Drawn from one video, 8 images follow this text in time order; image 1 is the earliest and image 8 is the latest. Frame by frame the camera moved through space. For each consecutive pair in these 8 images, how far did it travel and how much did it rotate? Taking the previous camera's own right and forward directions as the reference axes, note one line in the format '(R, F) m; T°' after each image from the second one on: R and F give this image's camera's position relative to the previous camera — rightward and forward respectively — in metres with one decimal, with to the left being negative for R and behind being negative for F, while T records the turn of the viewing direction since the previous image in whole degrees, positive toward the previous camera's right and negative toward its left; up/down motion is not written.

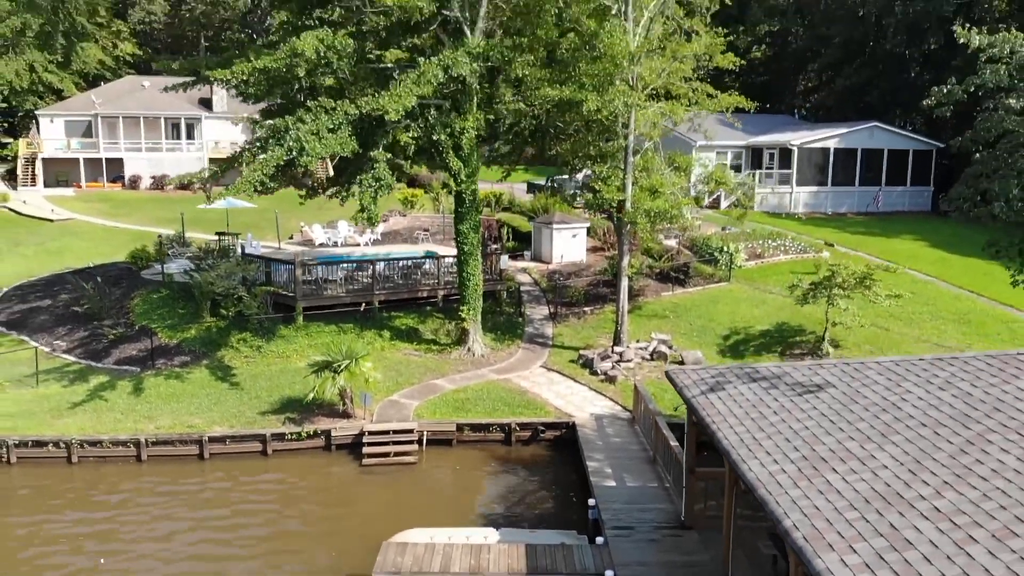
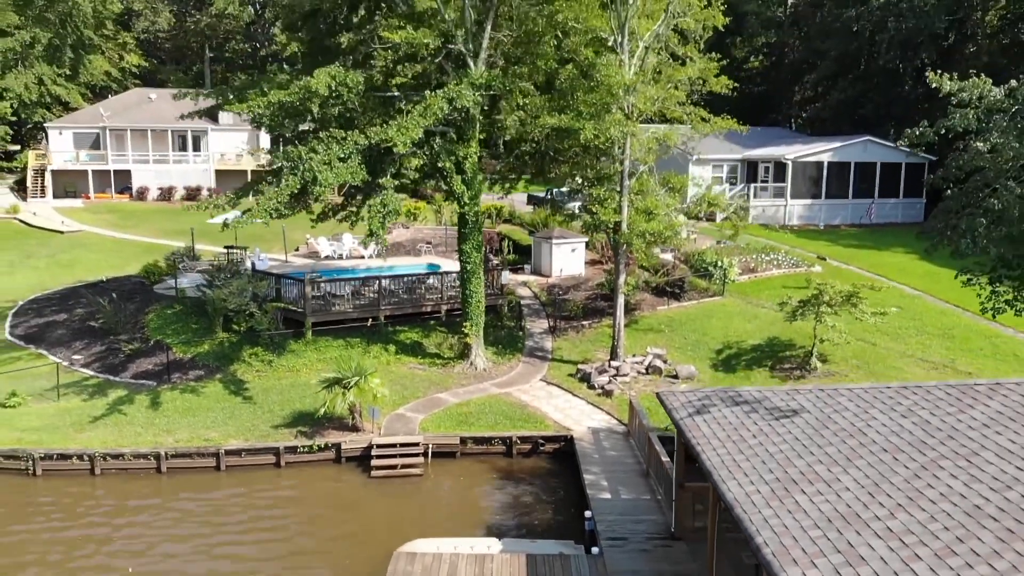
(0.0, -0.8) m; 0°
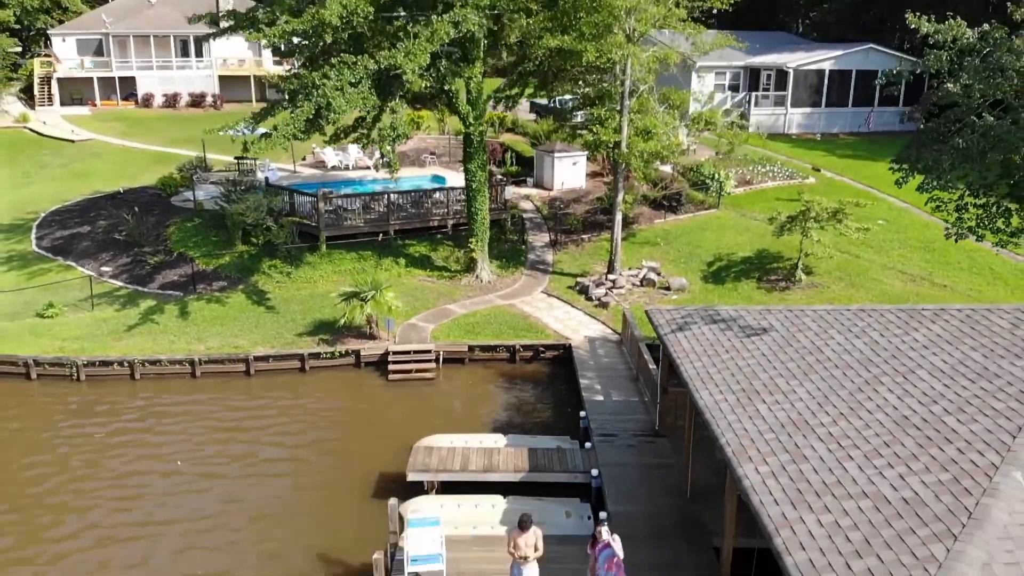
(0.0, -1.2) m; 0°
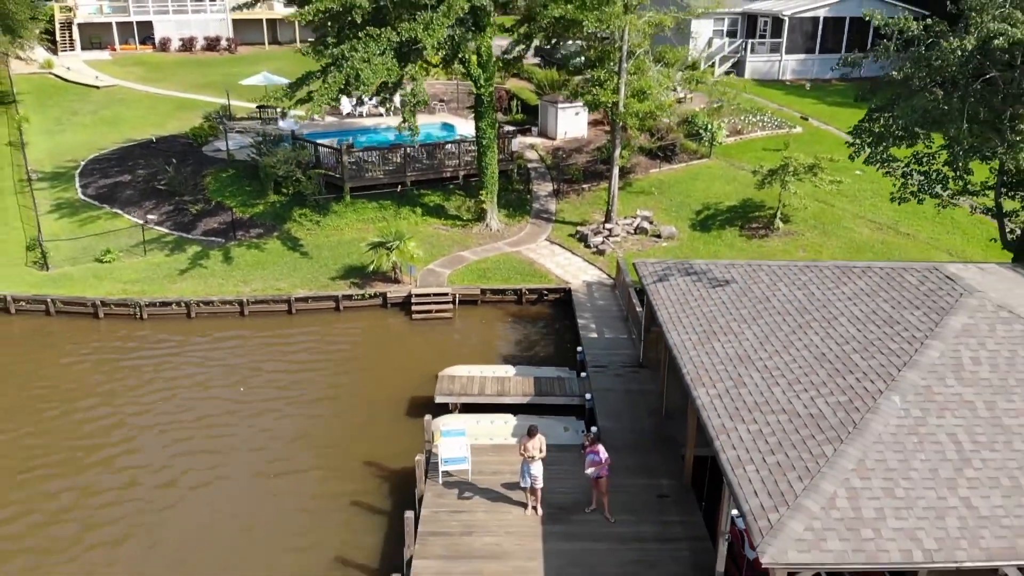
(-0.1, -2.5) m; 0°
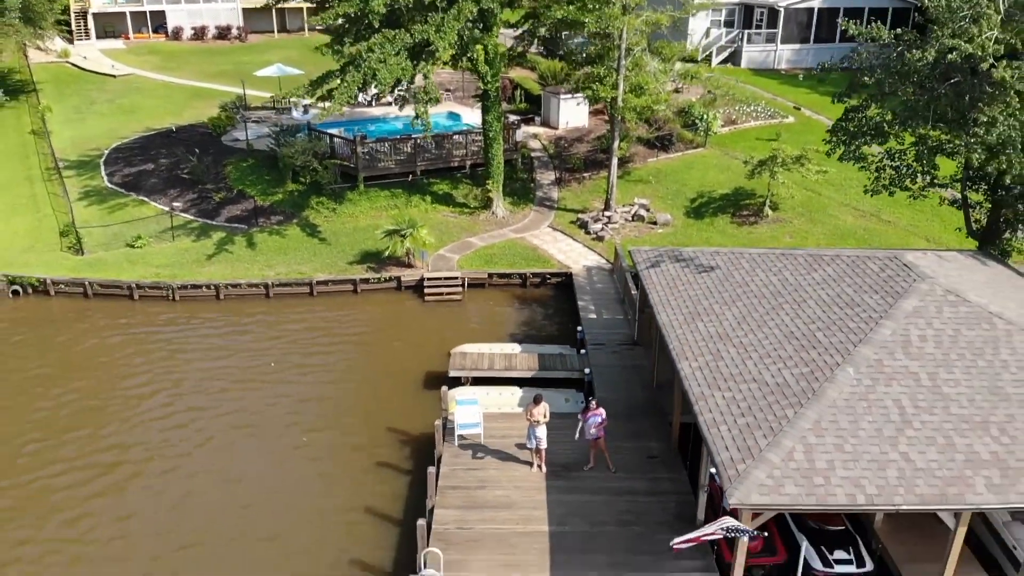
(-0.1, -1.6) m; 0°
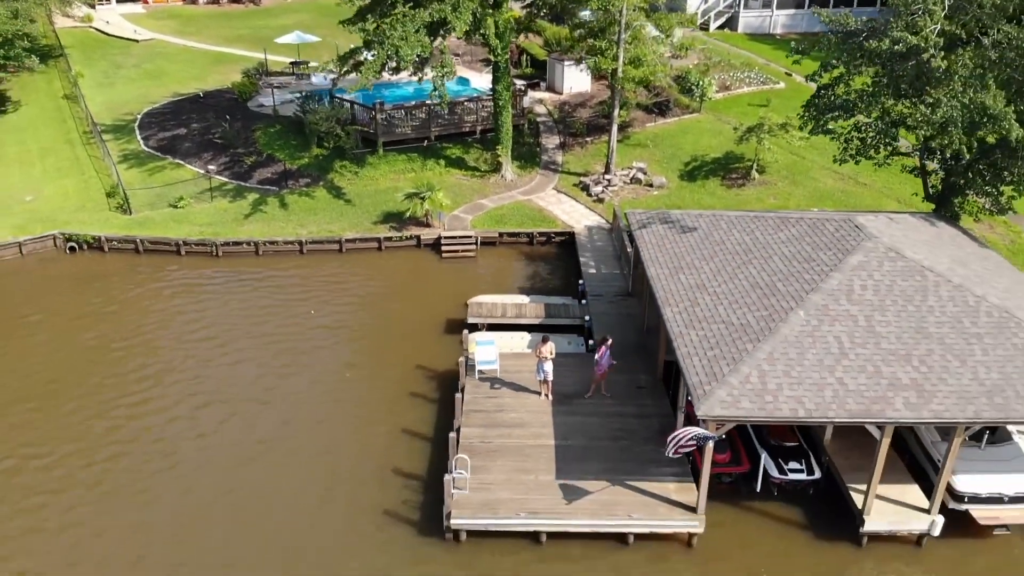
(-0.2, -2.6) m; 0°
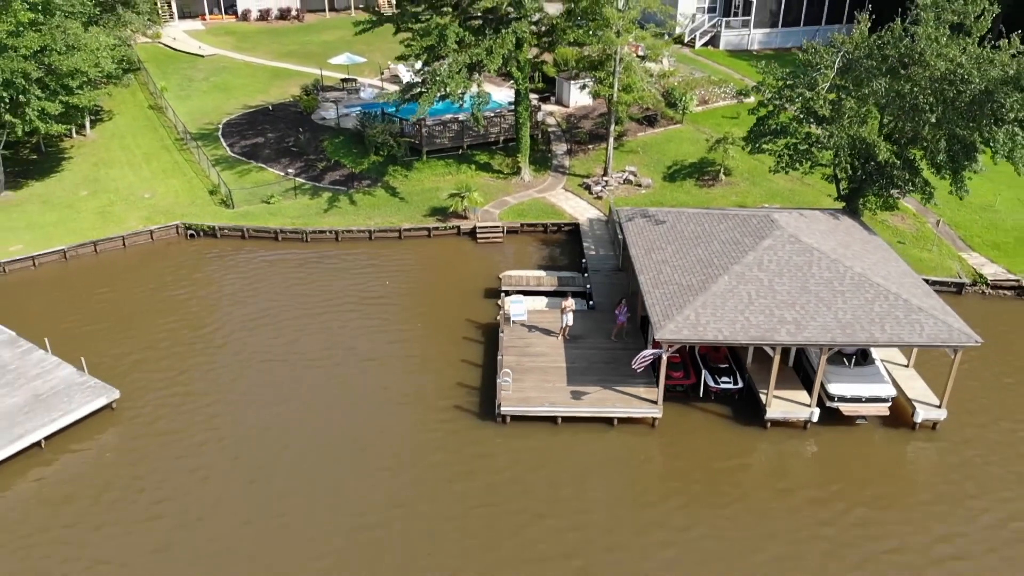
(-0.6, -7.7) m; 0°
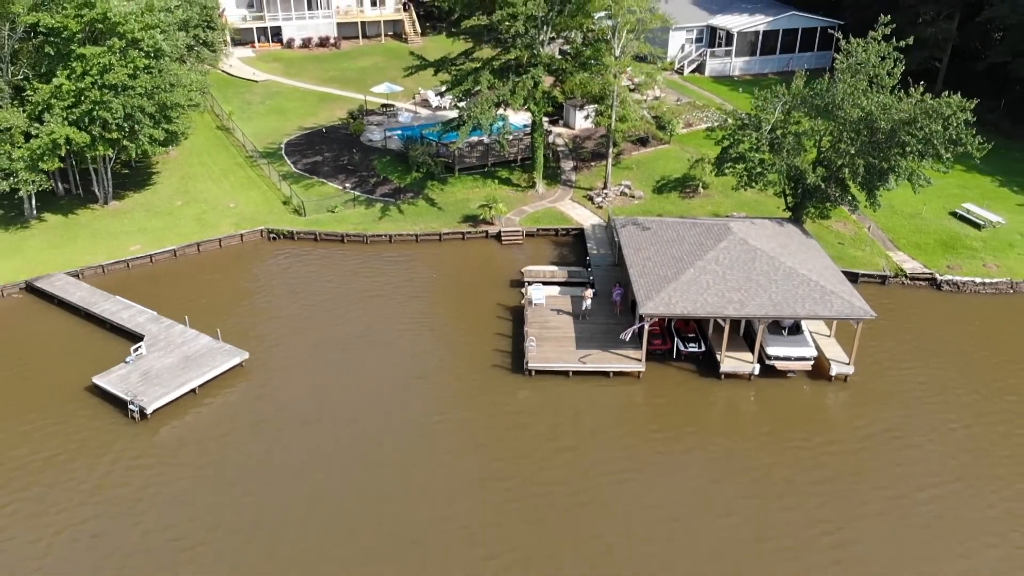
(-0.8, -8.3) m; 0°
